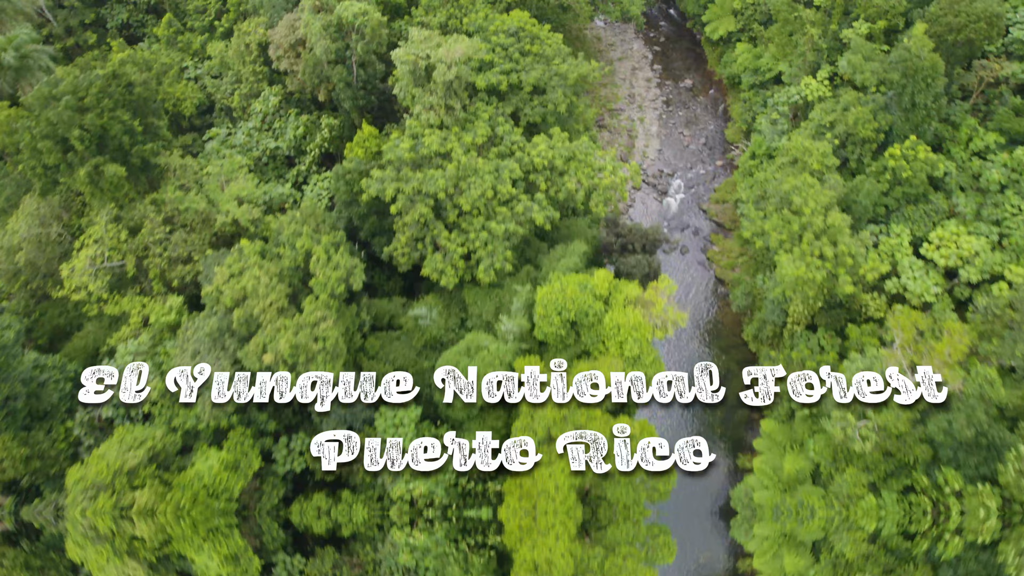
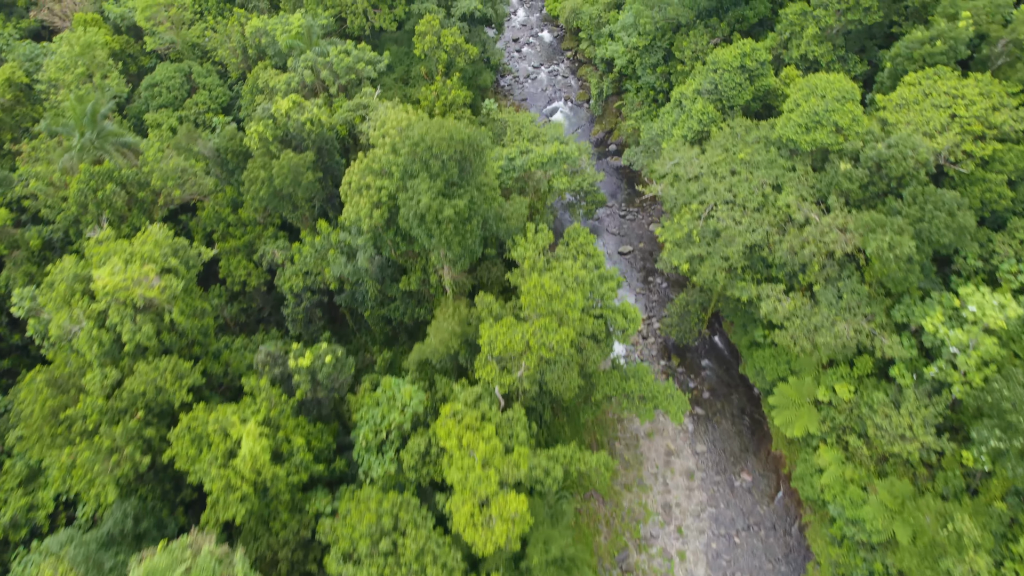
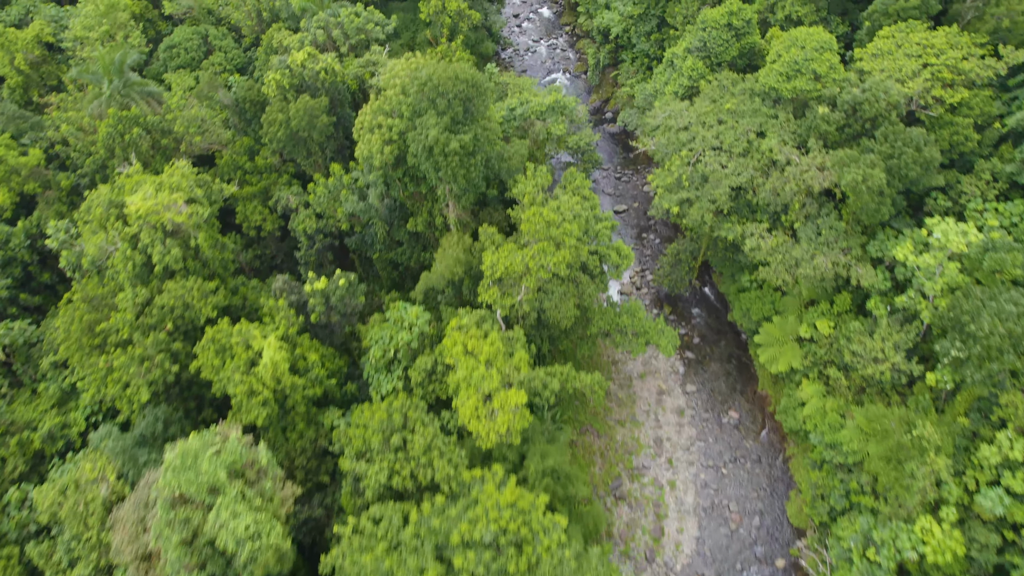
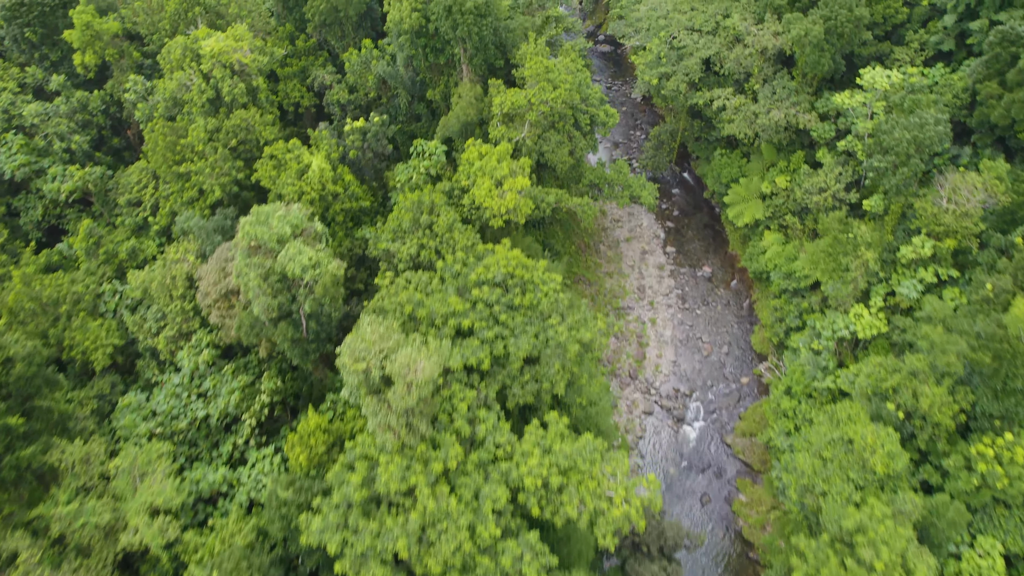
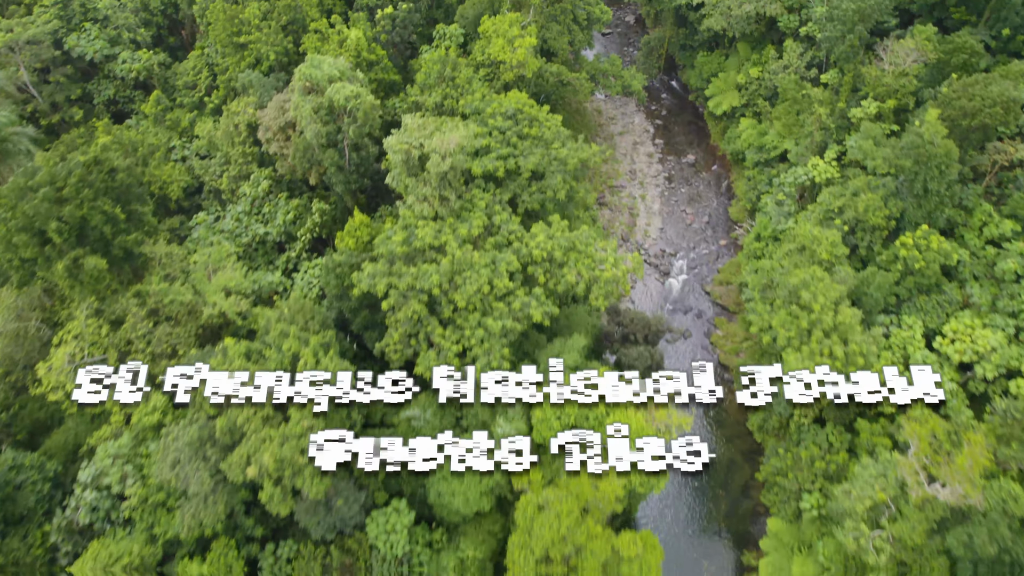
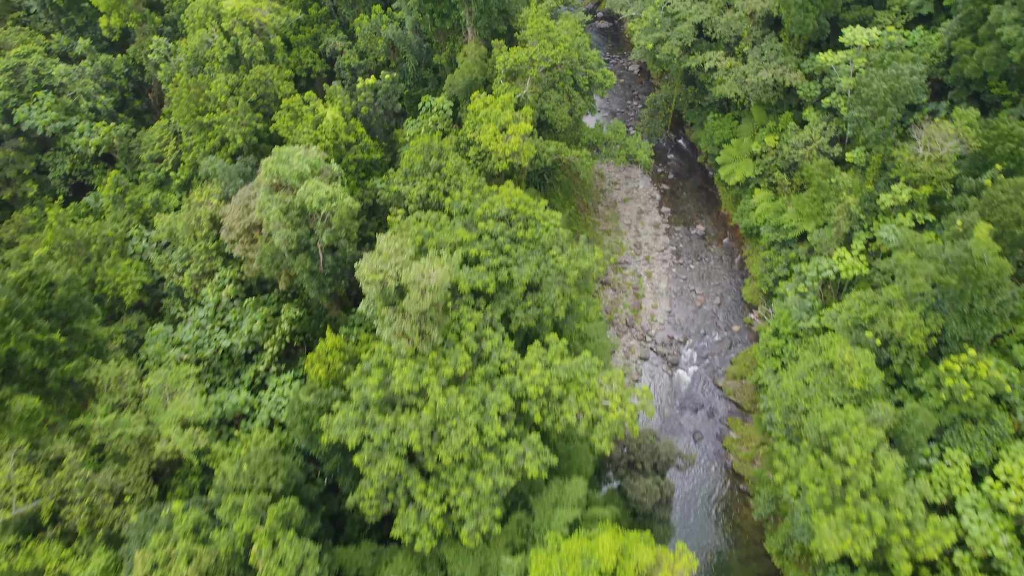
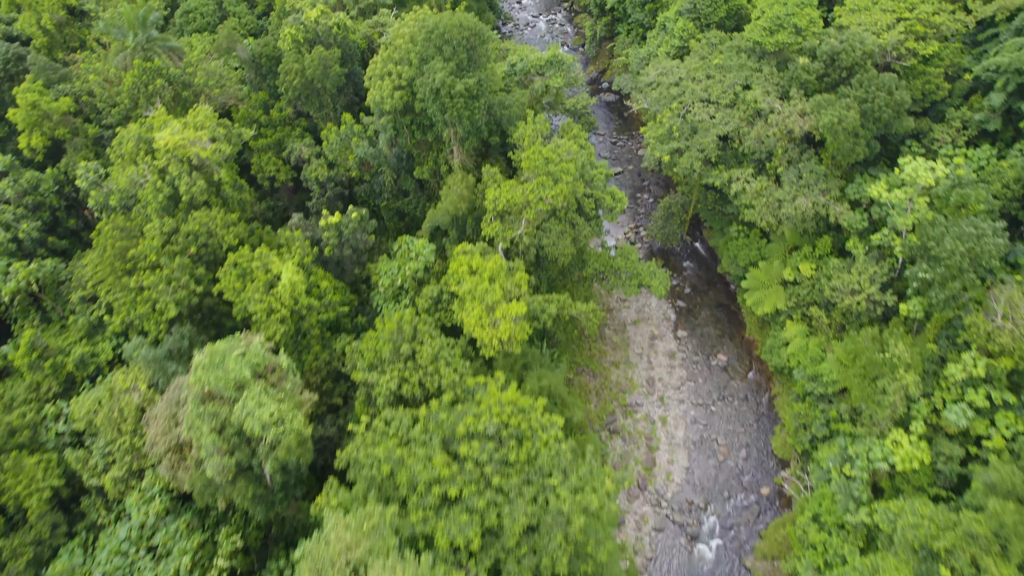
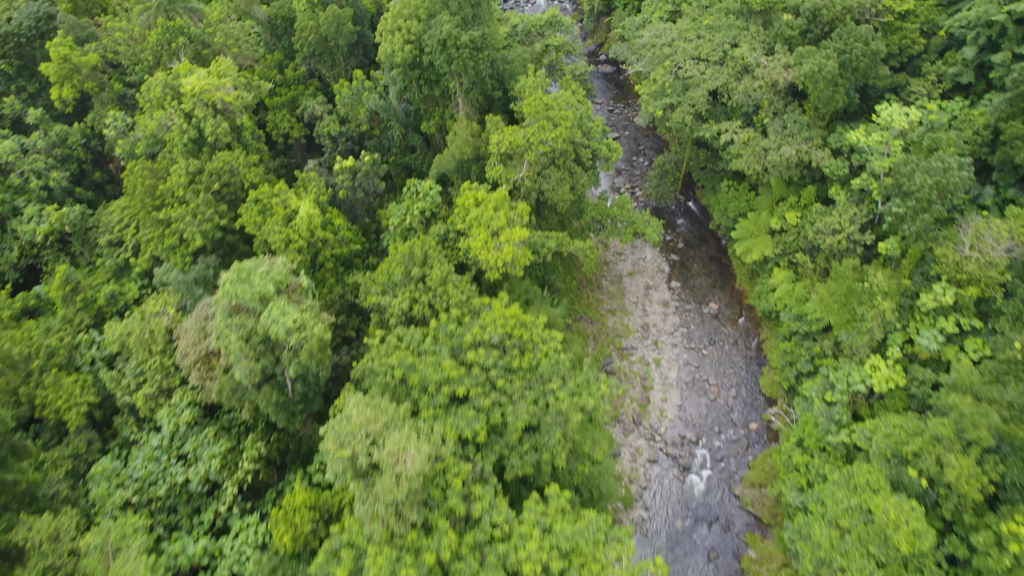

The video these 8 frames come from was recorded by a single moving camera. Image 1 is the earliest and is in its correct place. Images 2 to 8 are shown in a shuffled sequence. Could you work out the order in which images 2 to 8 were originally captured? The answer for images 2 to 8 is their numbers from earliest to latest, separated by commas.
5, 6, 4, 8, 7, 3, 2
